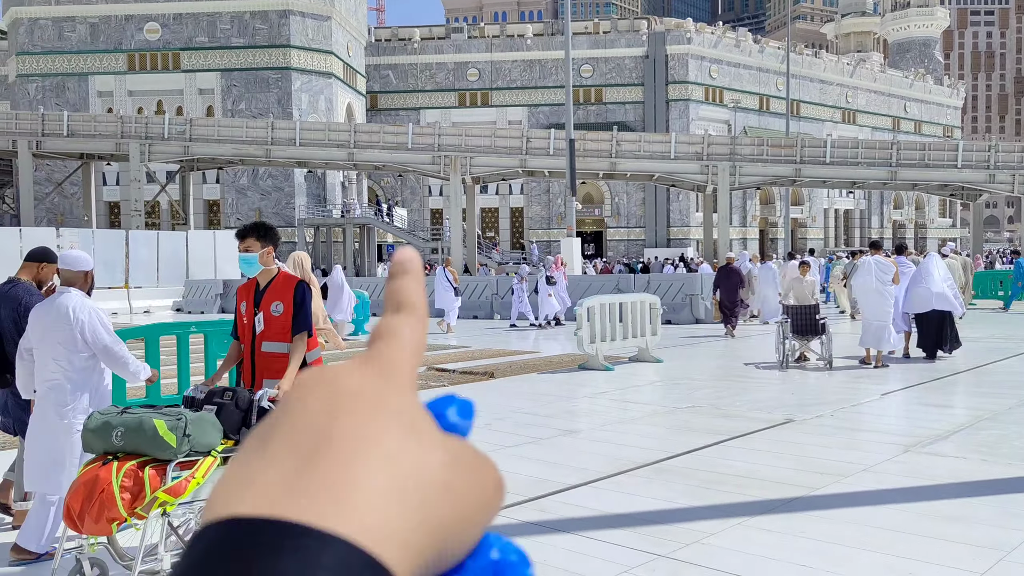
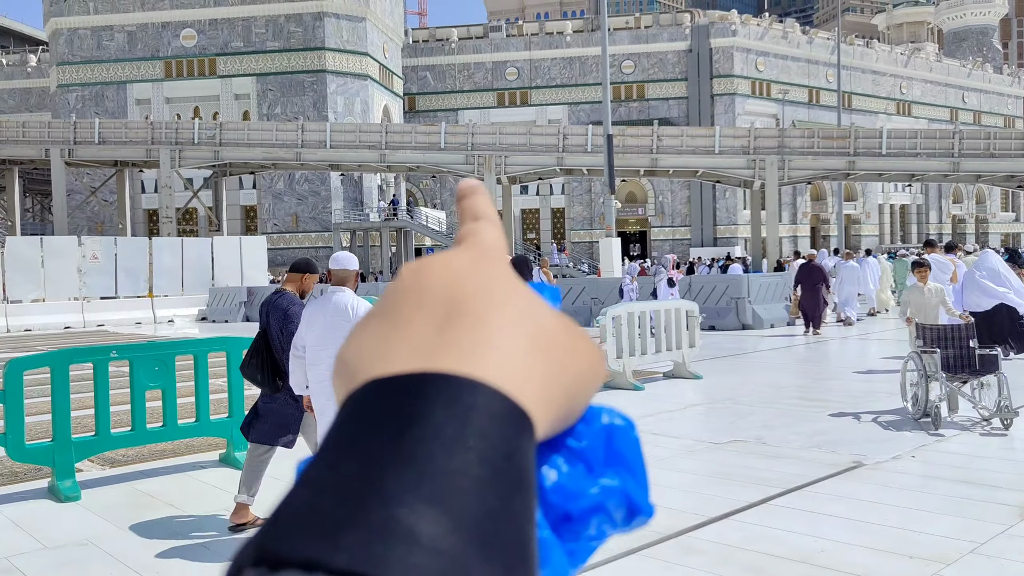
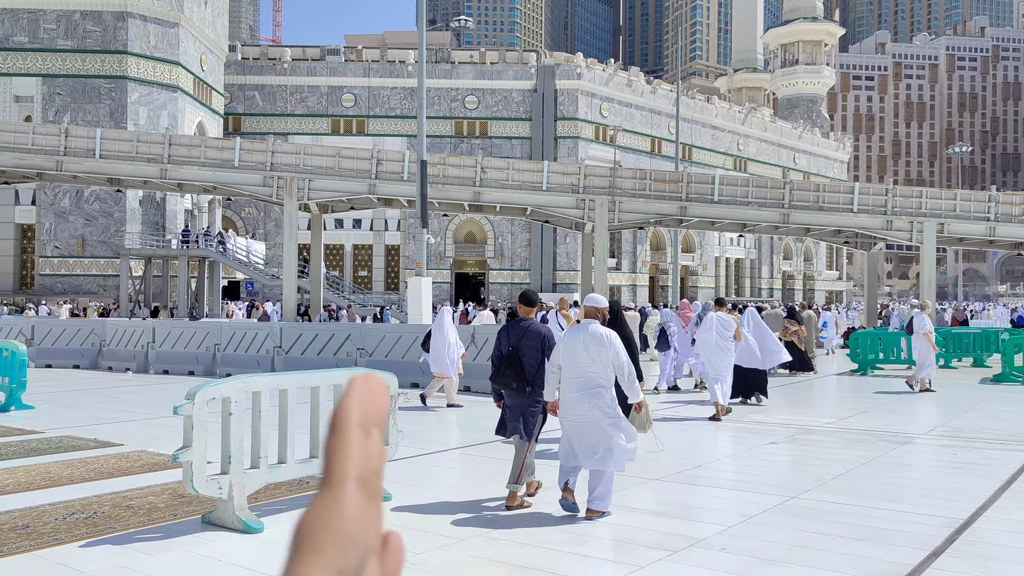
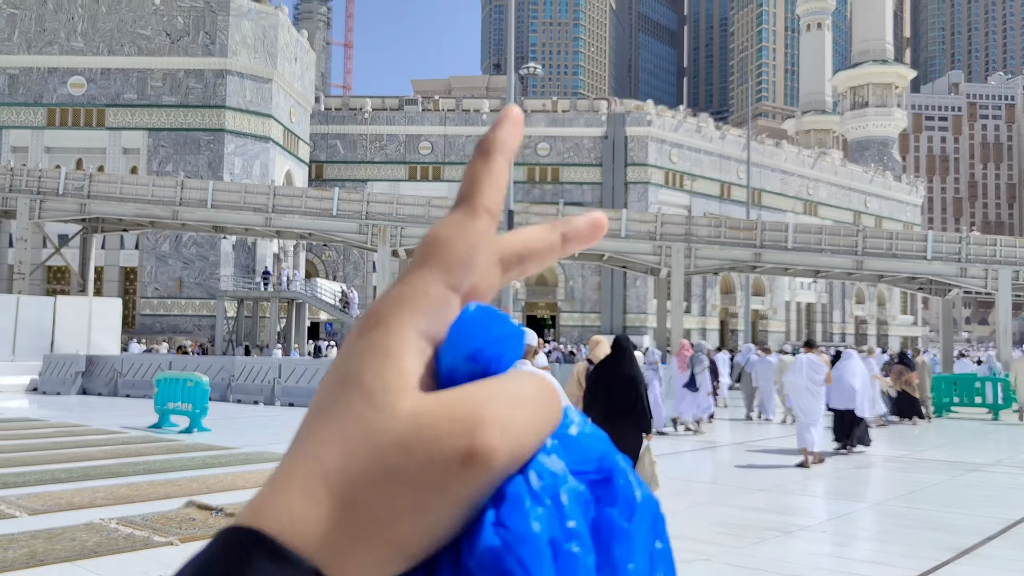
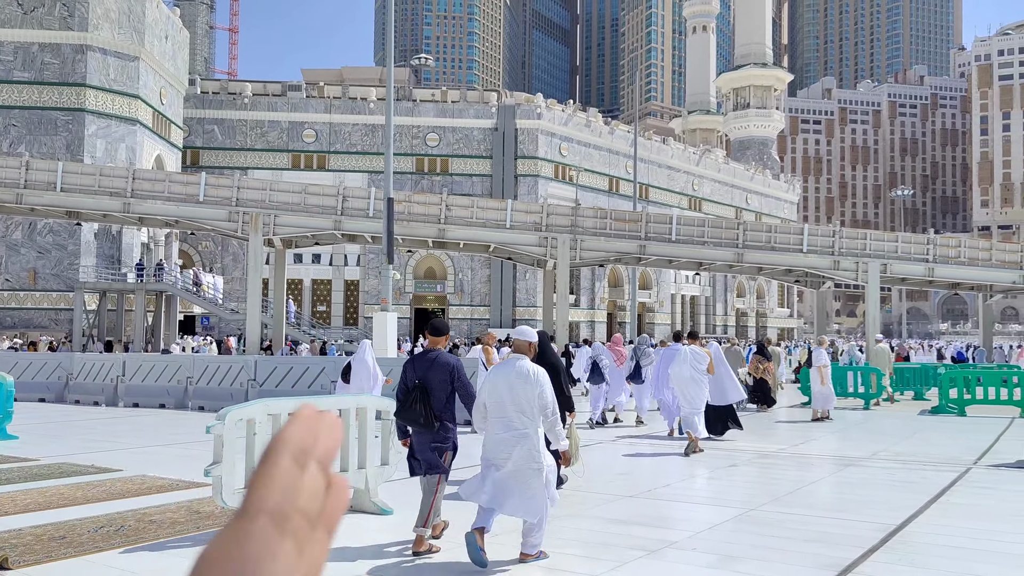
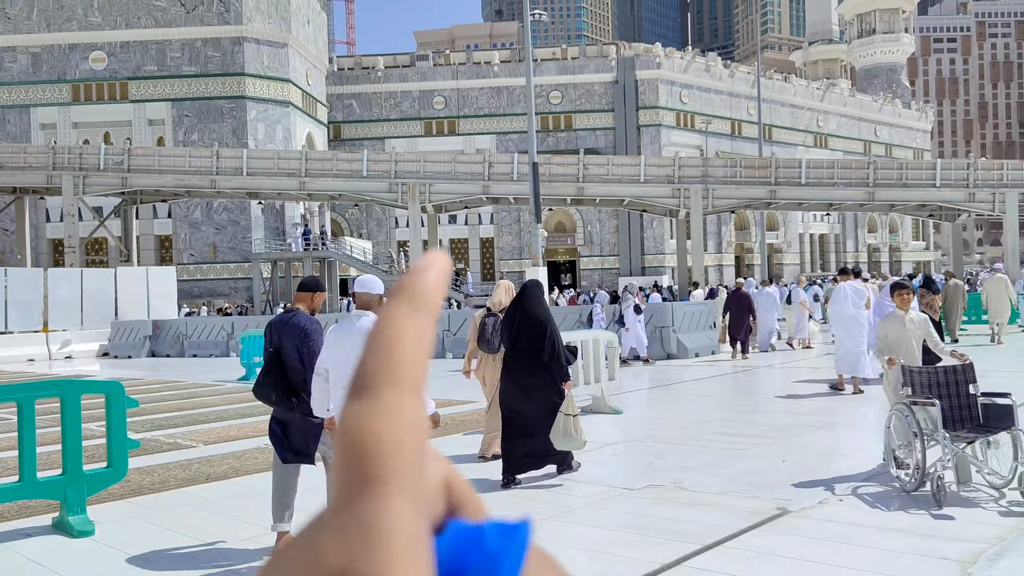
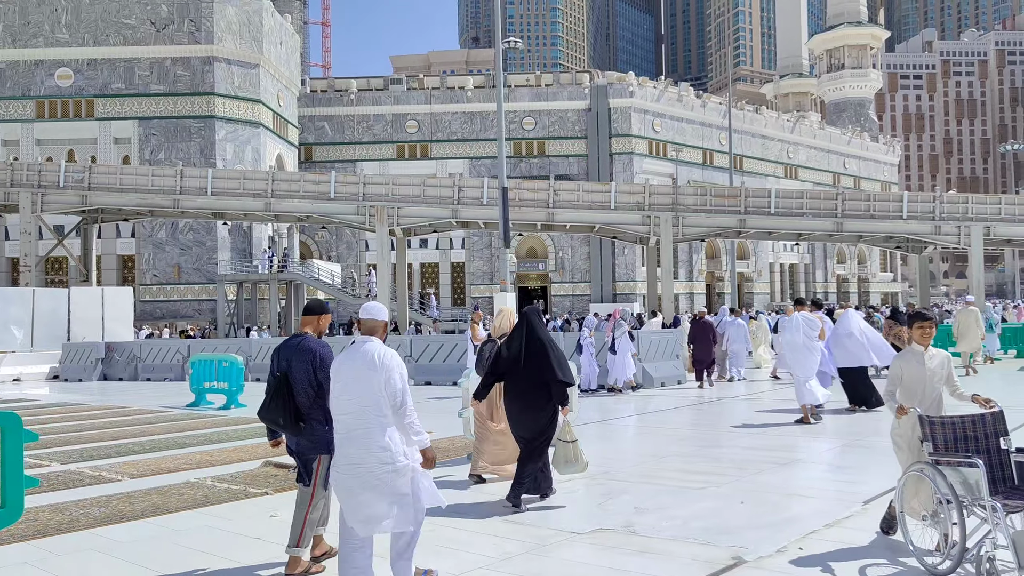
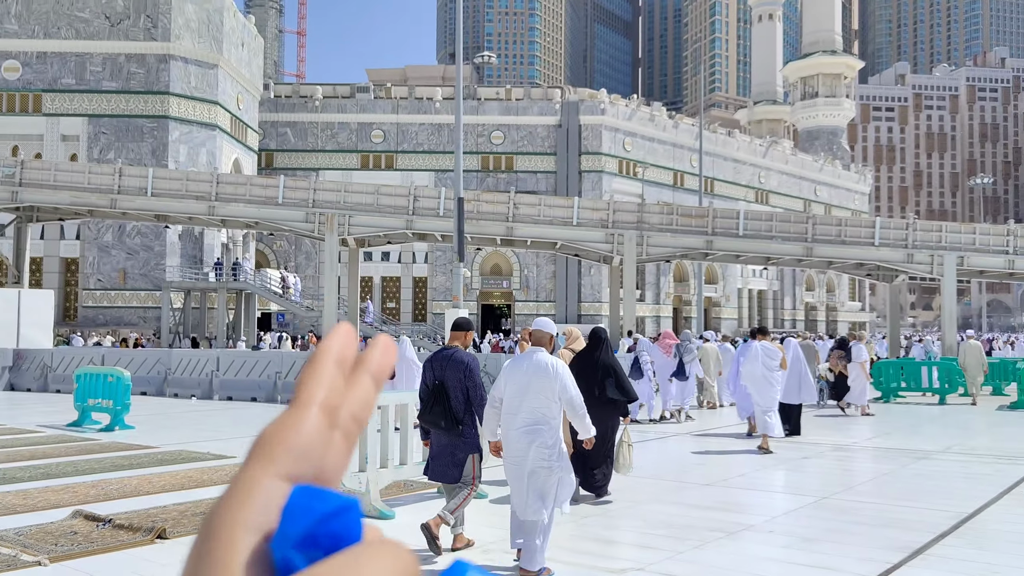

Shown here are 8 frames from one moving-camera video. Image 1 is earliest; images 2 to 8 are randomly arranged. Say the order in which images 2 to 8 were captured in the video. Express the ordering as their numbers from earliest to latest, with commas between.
2, 6, 7, 4, 8, 5, 3
